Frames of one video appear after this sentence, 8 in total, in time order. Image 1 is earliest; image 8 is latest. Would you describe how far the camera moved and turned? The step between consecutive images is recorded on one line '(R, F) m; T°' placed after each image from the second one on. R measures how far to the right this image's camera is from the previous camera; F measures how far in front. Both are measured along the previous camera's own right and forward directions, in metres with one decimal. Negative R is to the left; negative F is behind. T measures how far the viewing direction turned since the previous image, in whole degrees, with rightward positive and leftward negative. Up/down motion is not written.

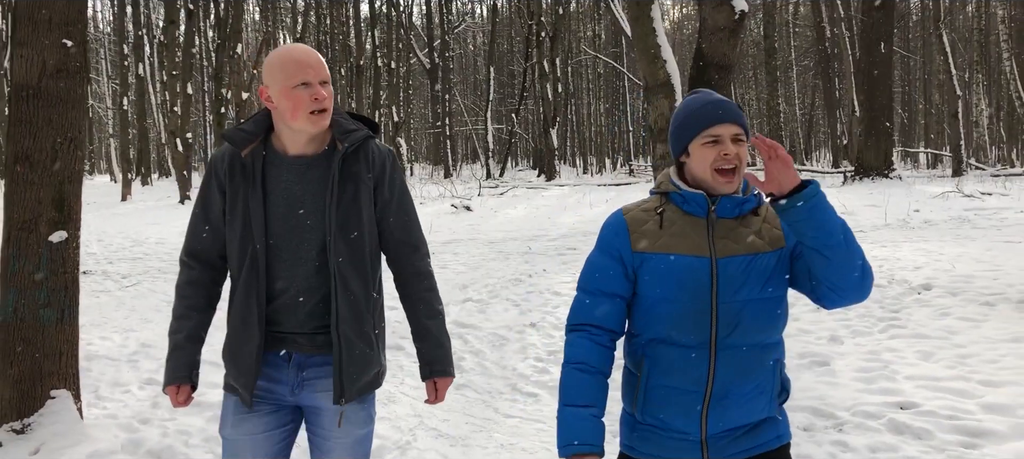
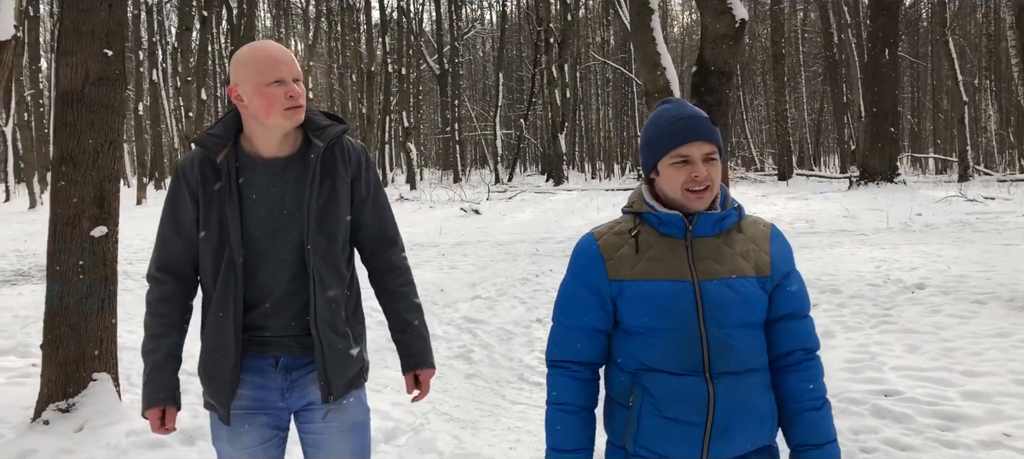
(0.0, -0.3) m; -1°
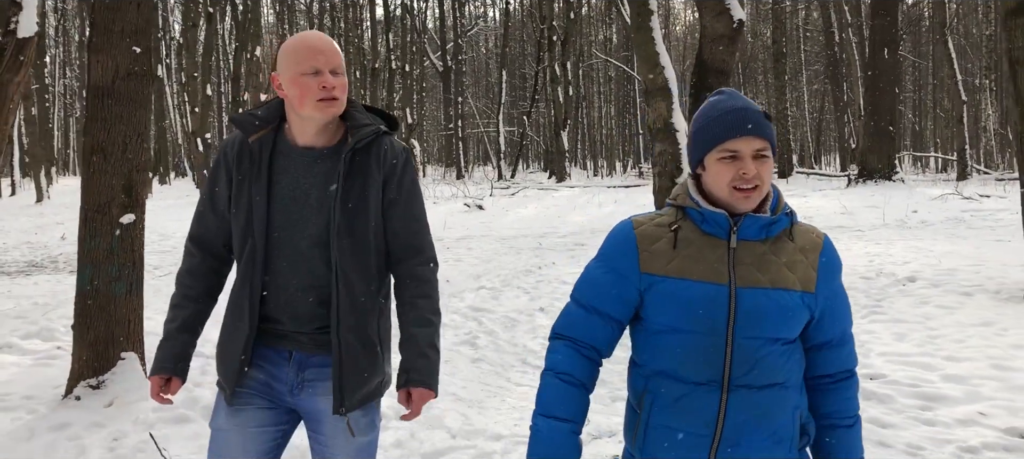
(0.0, -0.2) m; 0°
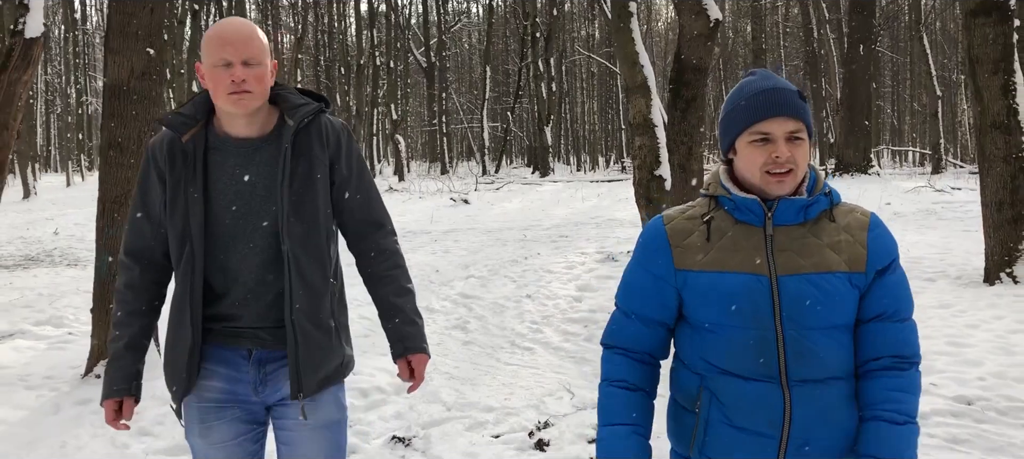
(0.0, -0.3) m; +1°
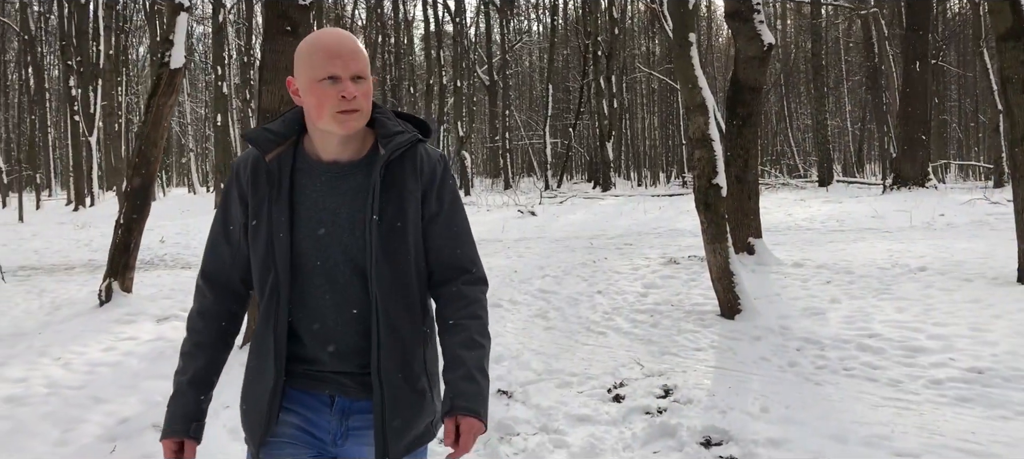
(-0.1, -0.9) m; -4°
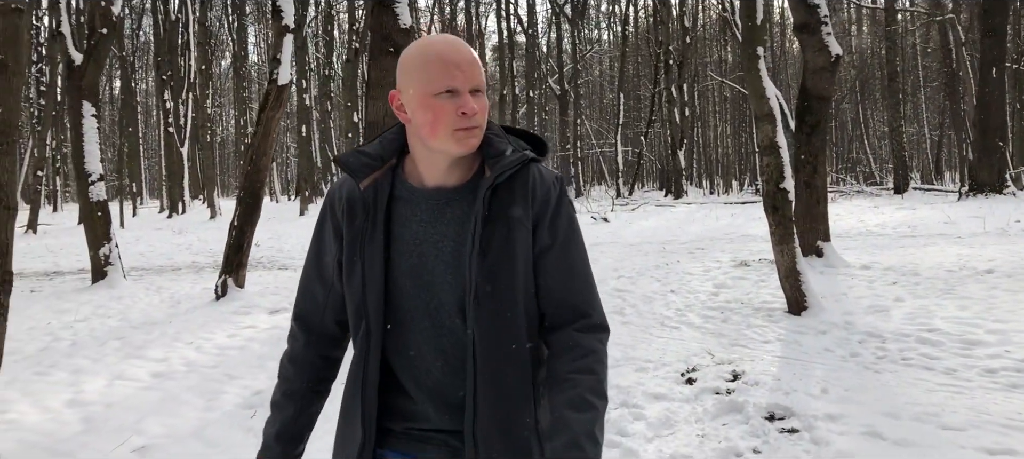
(-0.1, -0.5) m; -4°
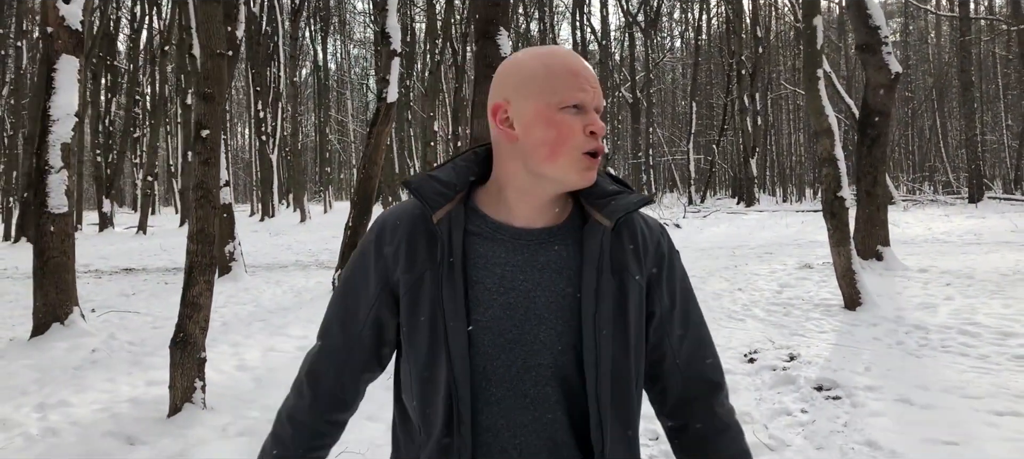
(-0.1, -0.9) m; -4°
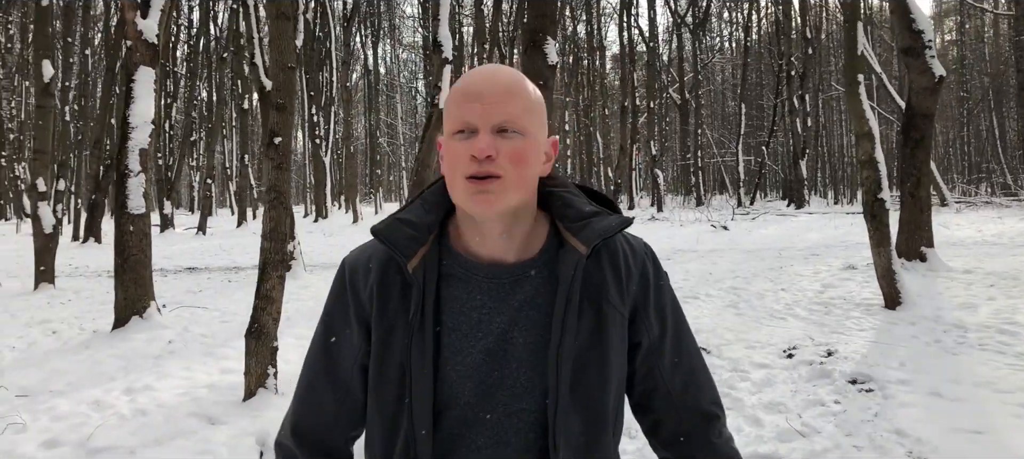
(0.0, -0.3) m; -3°
